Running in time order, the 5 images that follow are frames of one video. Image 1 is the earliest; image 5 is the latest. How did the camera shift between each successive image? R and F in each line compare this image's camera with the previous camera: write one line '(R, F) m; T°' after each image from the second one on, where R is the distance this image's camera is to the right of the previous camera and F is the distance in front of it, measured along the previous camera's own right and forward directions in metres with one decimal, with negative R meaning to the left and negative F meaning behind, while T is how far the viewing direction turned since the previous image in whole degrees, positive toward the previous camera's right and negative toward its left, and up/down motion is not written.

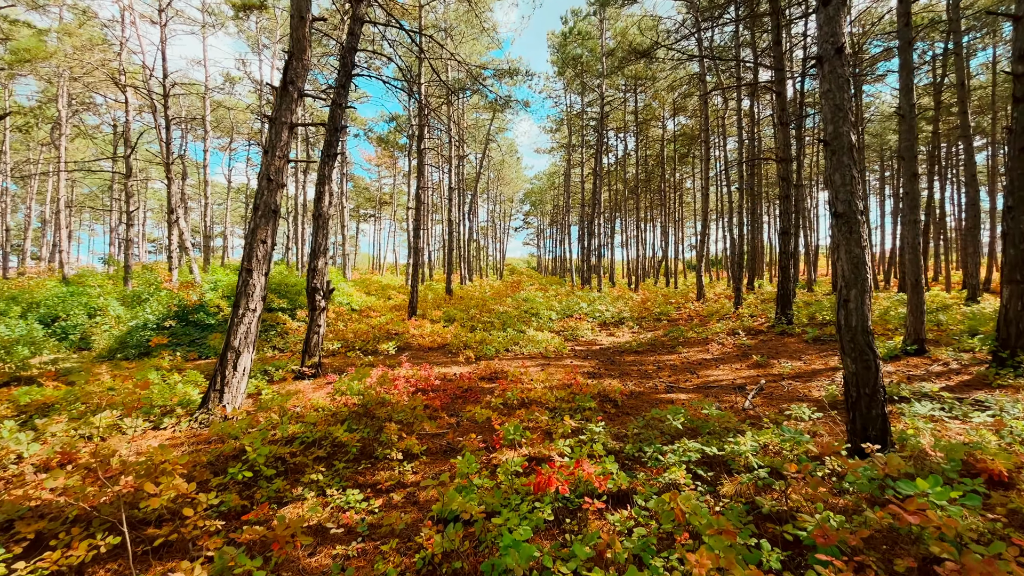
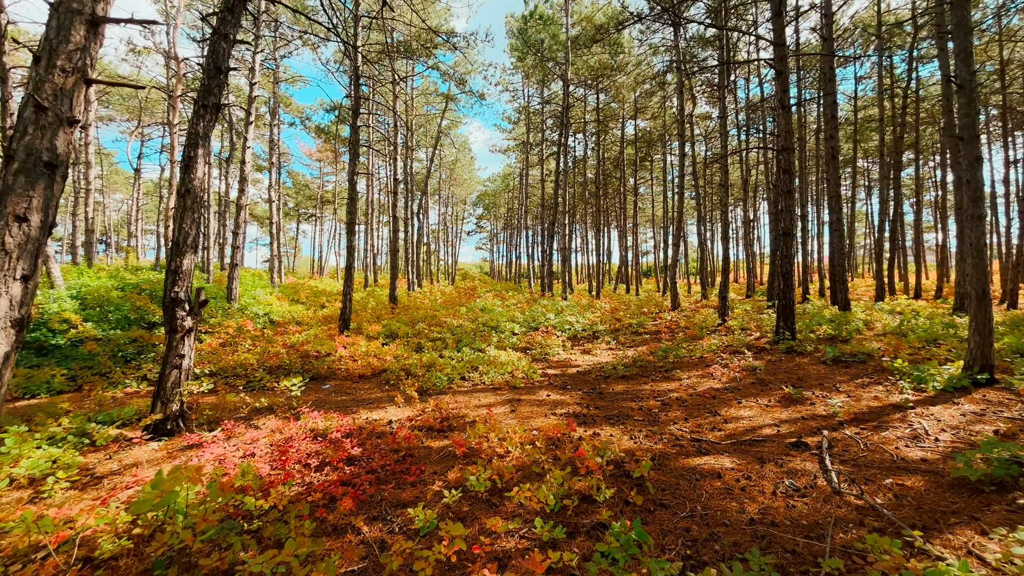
(-0.1, +2.0) m; +6°
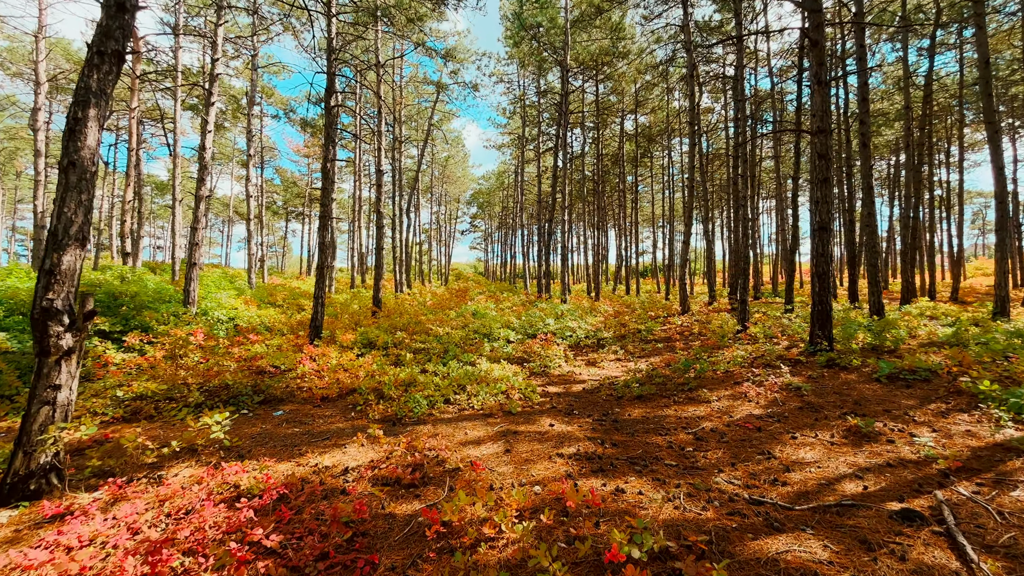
(0.0, +1.2) m; +1°
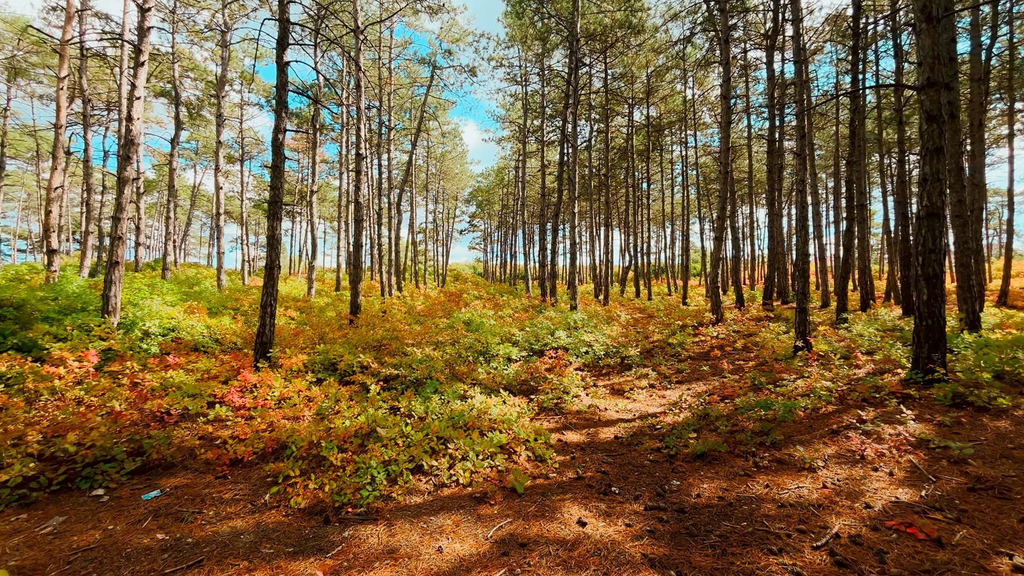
(0.0, +1.9) m; 0°
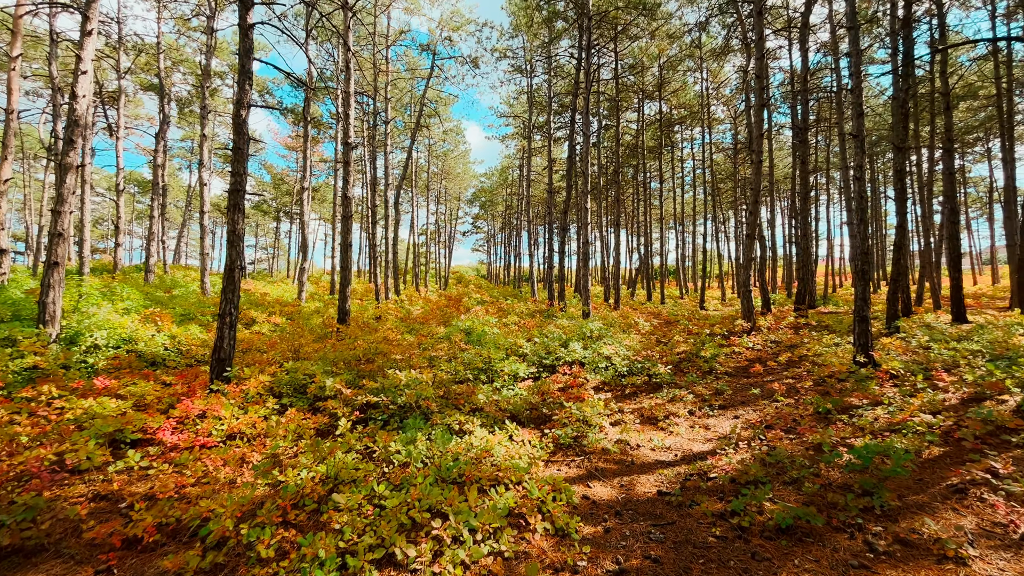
(0.0, +1.2) m; 0°
